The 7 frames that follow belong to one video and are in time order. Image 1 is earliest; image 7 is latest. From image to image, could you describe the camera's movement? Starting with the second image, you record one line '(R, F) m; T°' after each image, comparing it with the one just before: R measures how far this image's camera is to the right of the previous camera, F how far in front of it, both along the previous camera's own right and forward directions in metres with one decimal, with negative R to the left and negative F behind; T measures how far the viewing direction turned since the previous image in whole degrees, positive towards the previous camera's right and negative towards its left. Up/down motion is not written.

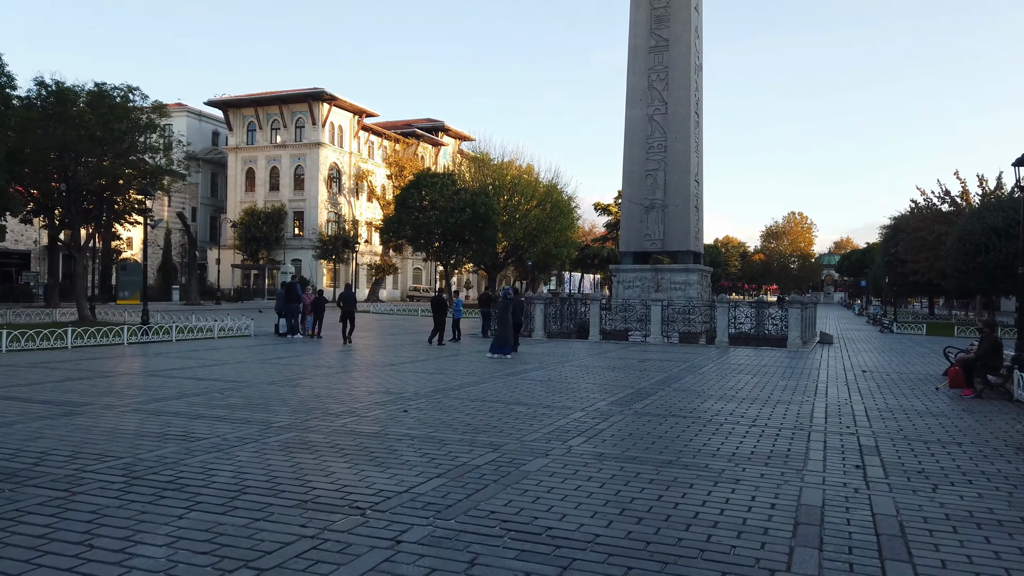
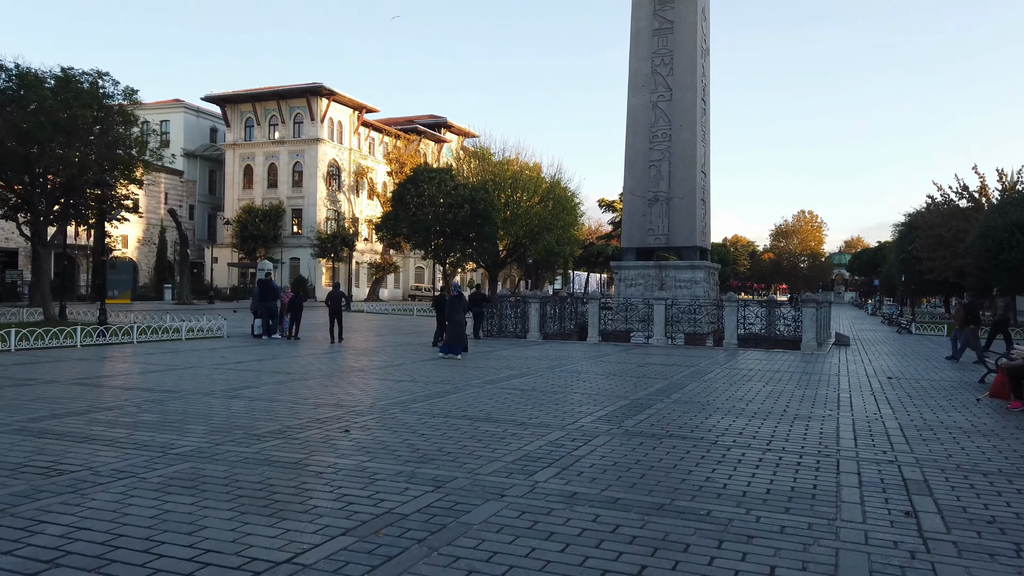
(+0.5, +1.6) m; -1°
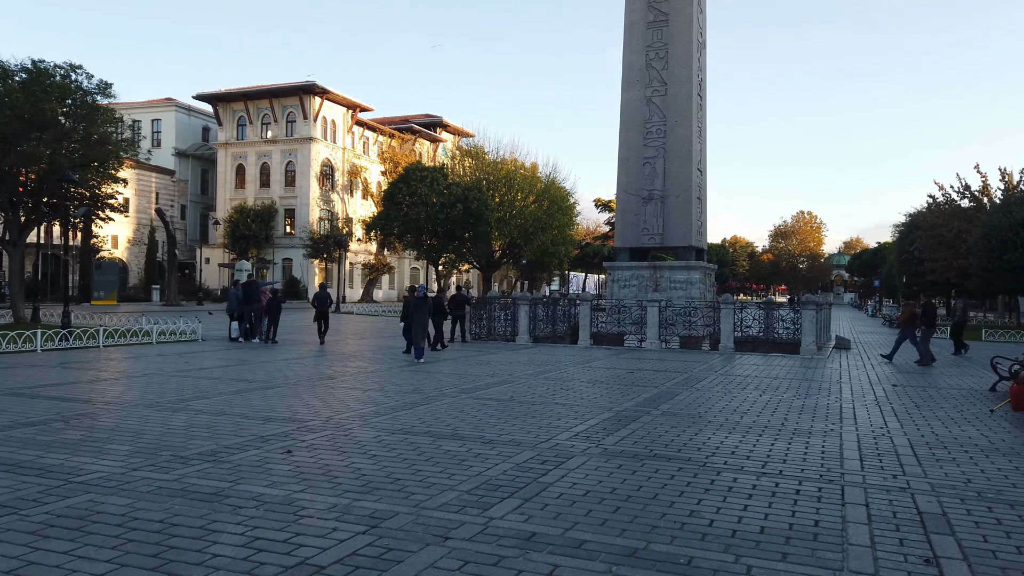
(+0.3, +0.9) m; 0°
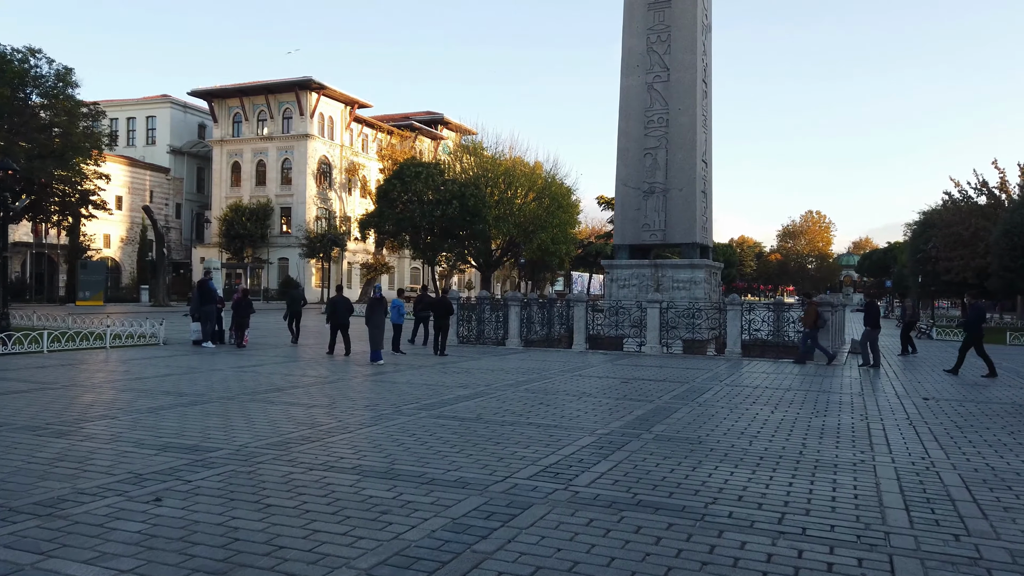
(+0.5, +1.6) m; -1°
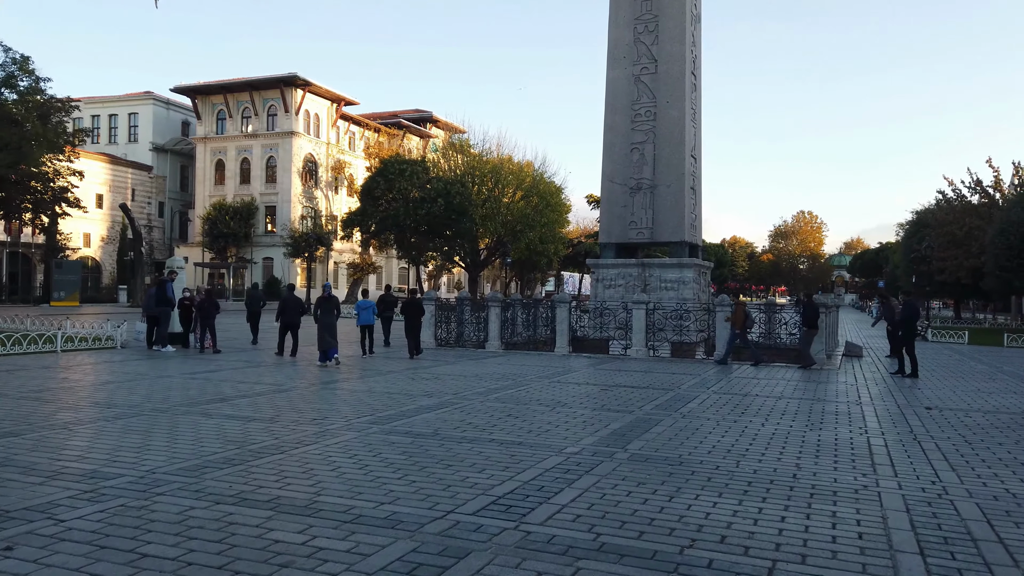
(+0.3, +0.9) m; +1°
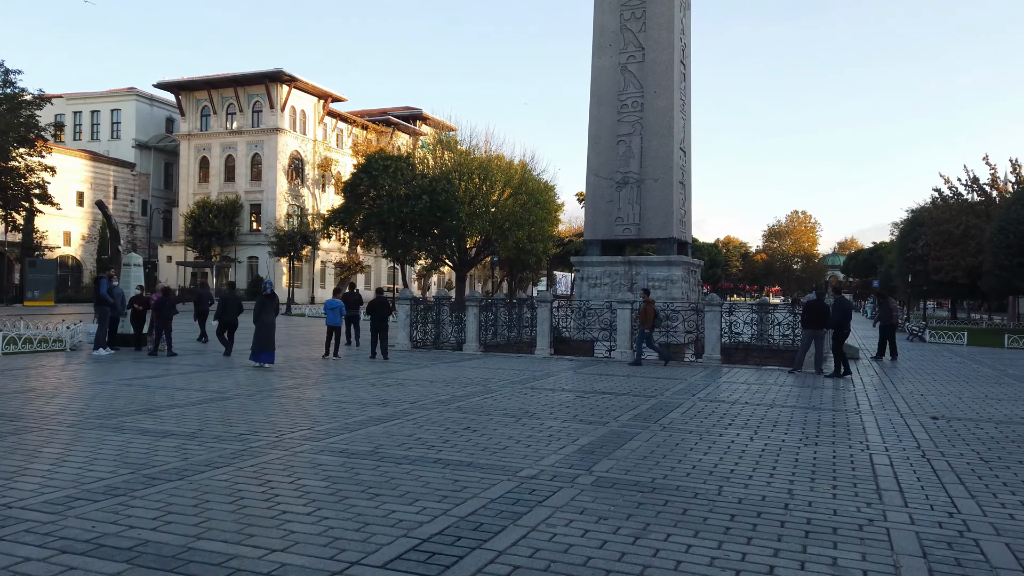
(+0.4, +1.0) m; 0°
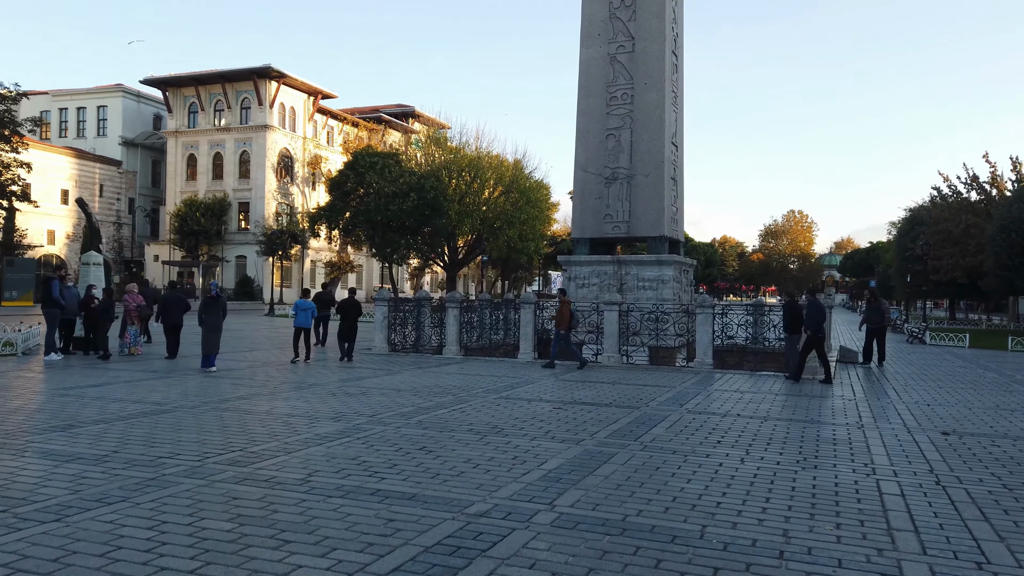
(+0.4, +0.9) m; 0°
